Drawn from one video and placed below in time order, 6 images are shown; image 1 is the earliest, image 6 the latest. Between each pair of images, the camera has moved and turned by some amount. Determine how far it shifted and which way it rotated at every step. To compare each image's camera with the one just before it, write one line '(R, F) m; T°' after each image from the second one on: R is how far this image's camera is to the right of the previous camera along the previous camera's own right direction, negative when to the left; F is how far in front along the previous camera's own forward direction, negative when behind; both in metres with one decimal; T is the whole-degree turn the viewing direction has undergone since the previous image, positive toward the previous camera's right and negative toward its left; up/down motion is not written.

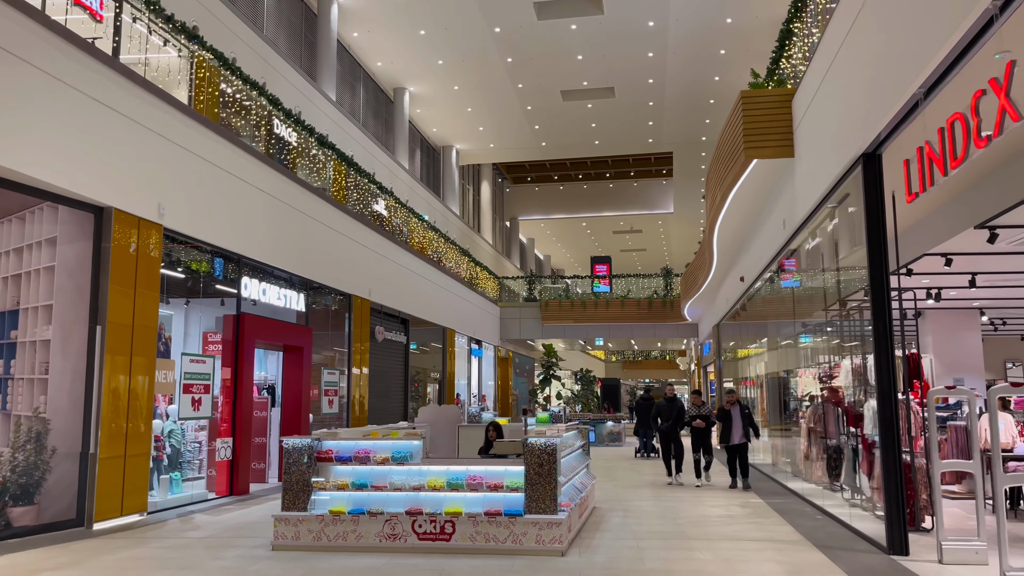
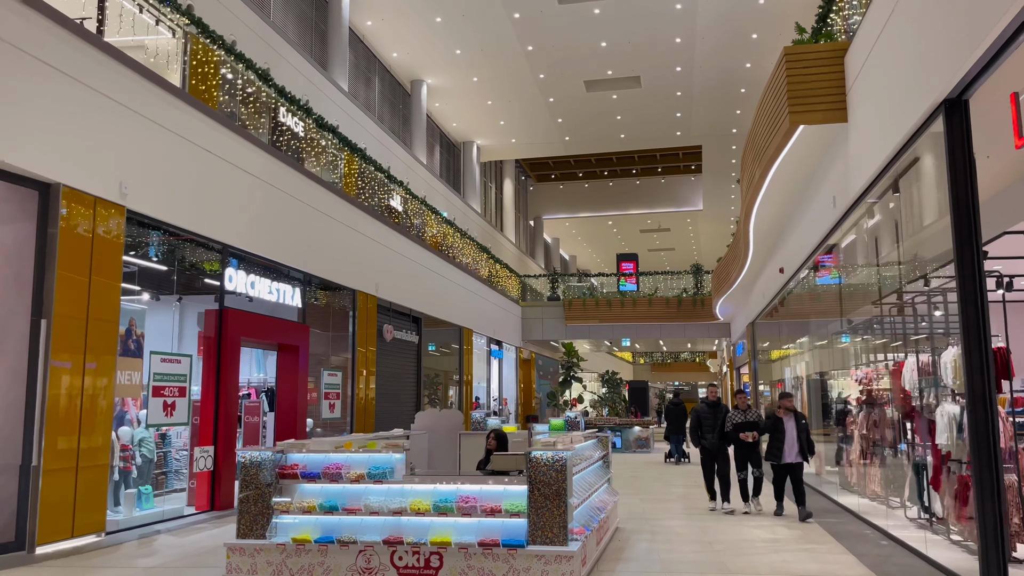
(+0.1, +0.9) m; -2°
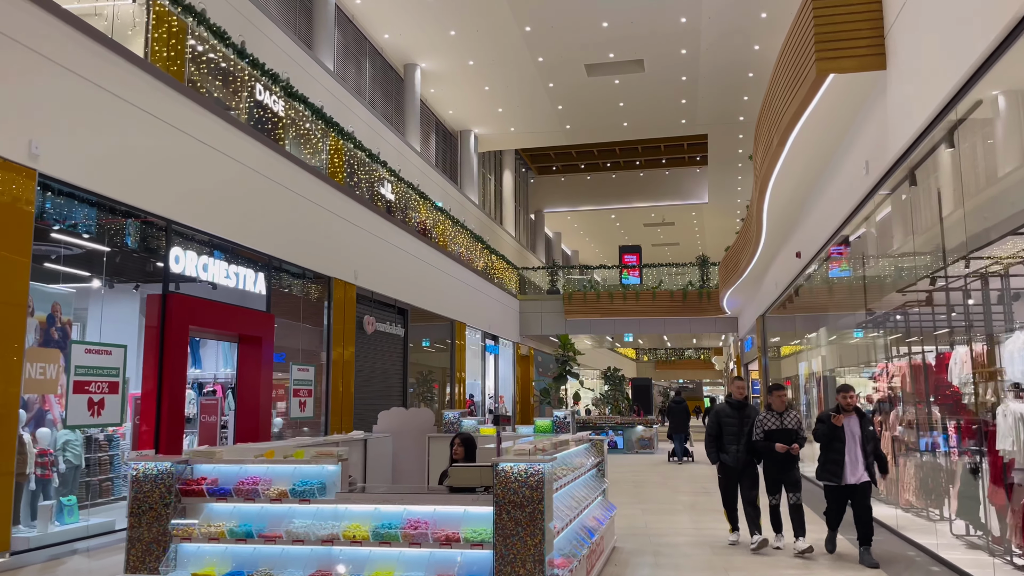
(+0.2, +0.9) m; 0°
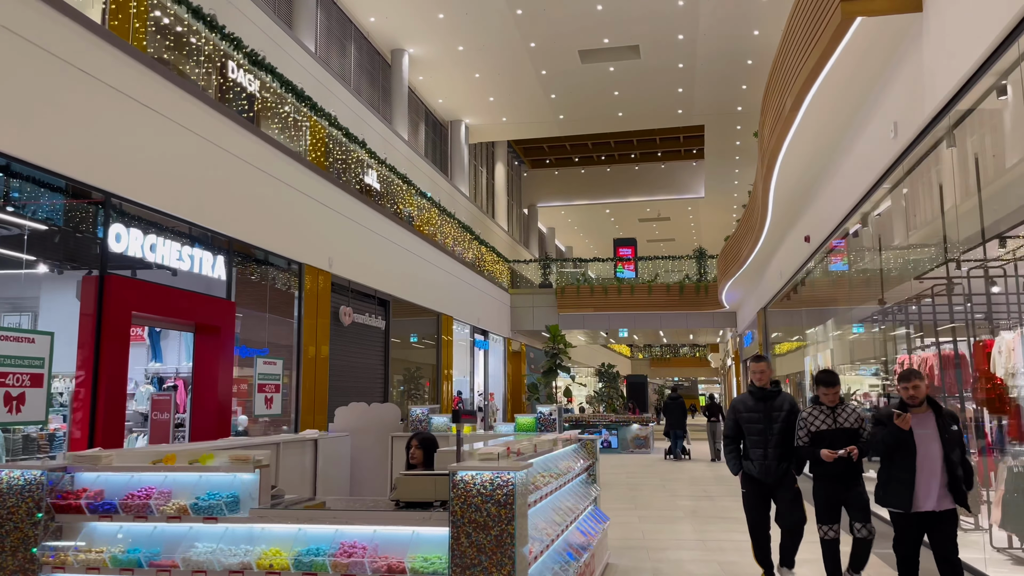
(+0.1, +0.7) m; 0°
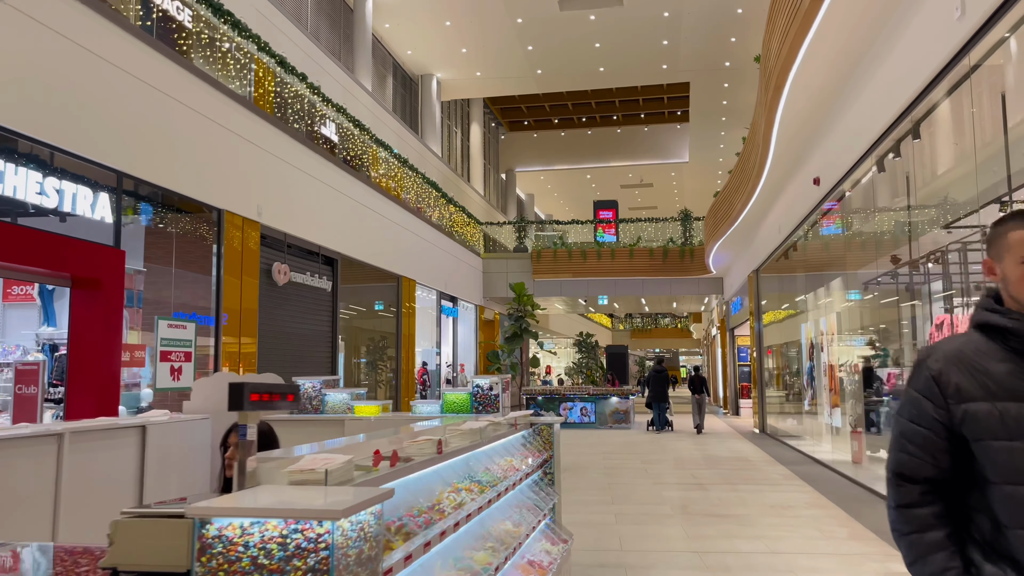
(+0.2, +1.3) m; +1°
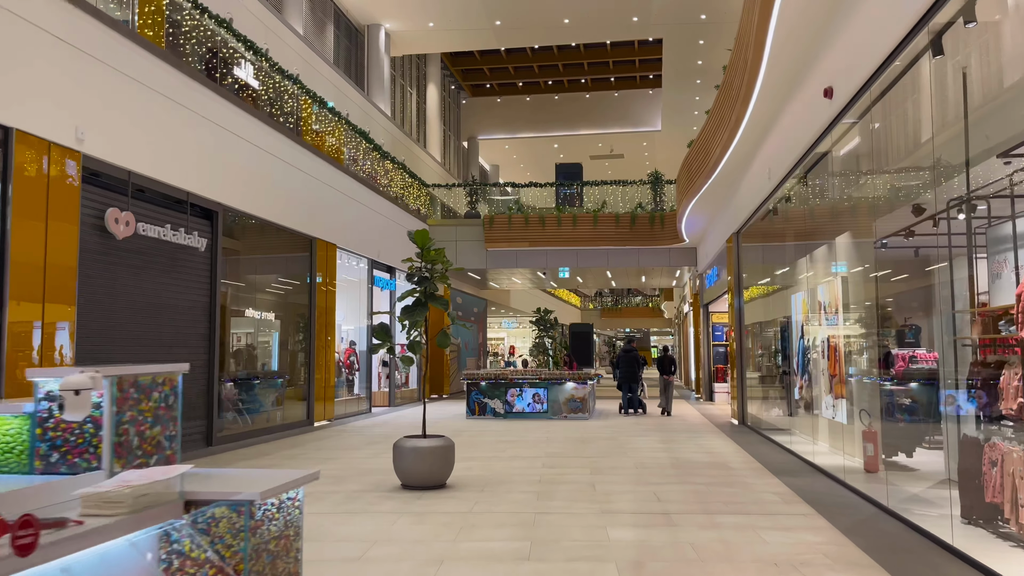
(+0.5, +2.0) m; +2°
